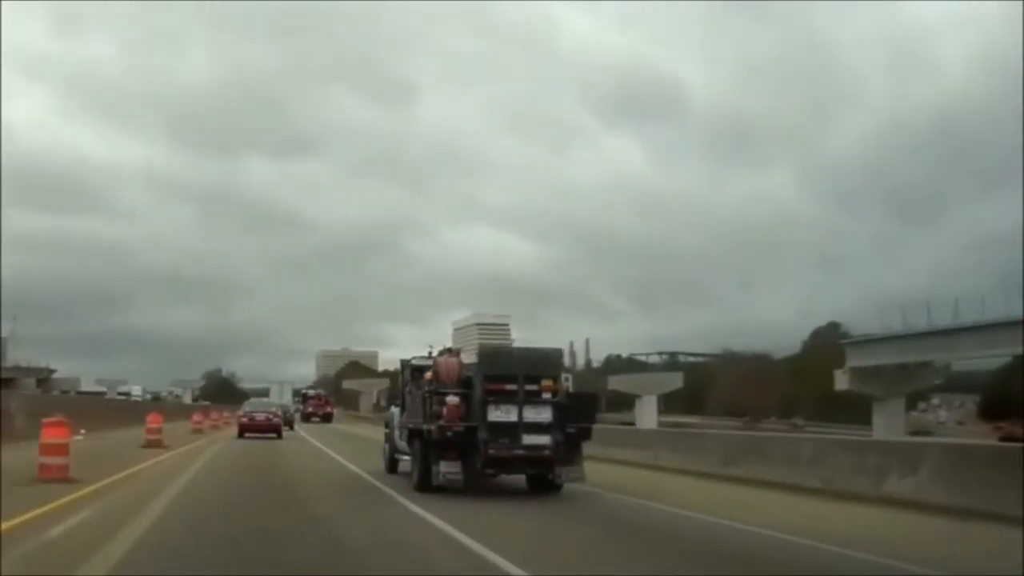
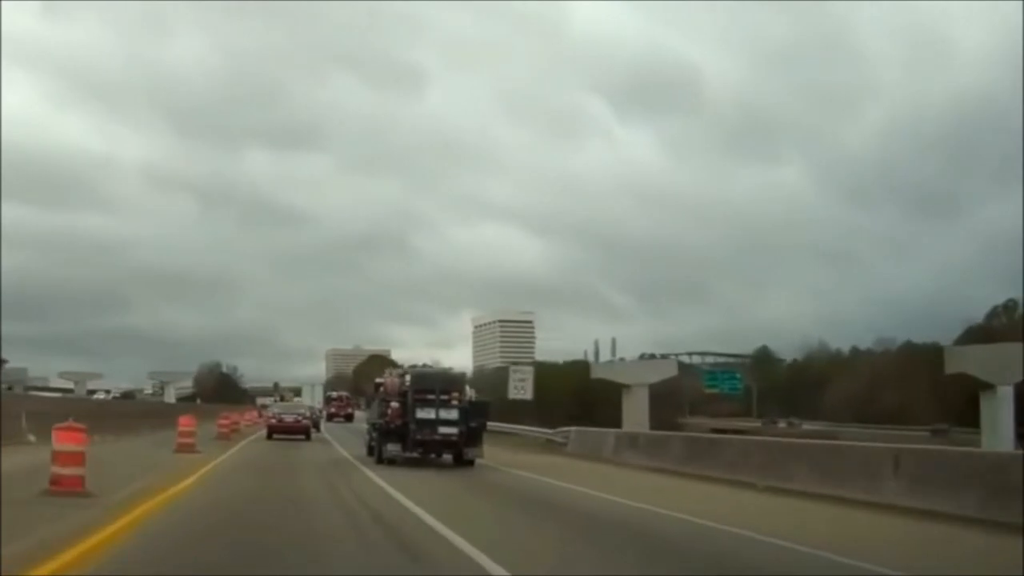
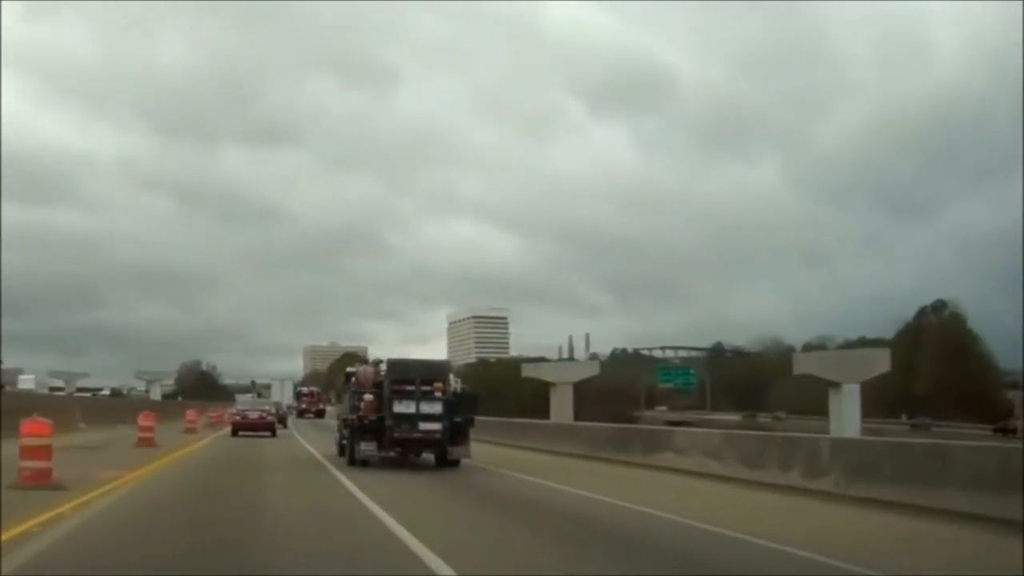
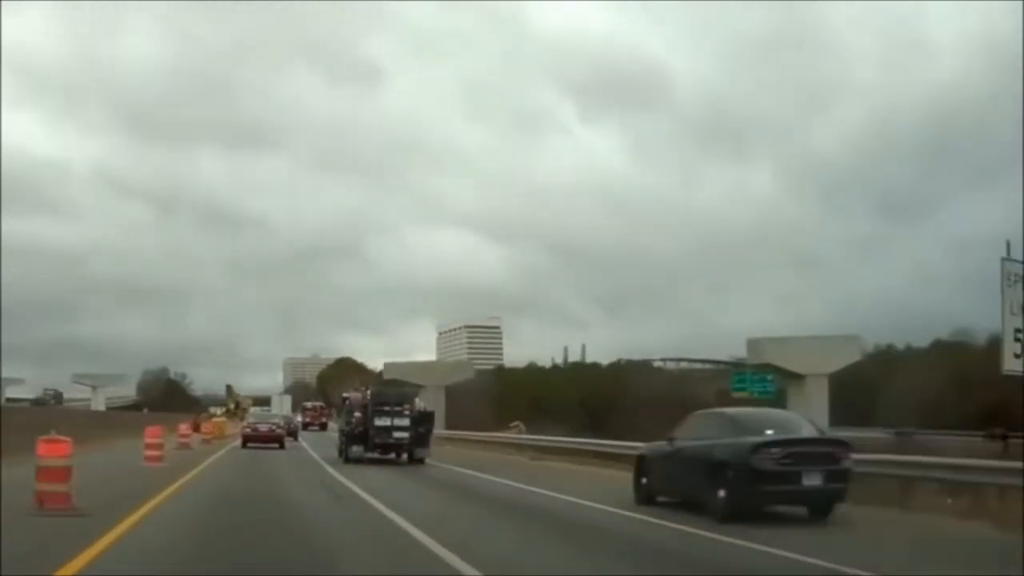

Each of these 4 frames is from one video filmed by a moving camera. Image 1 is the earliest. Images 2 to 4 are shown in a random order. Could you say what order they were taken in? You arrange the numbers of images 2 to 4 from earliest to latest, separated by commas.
3, 2, 4
